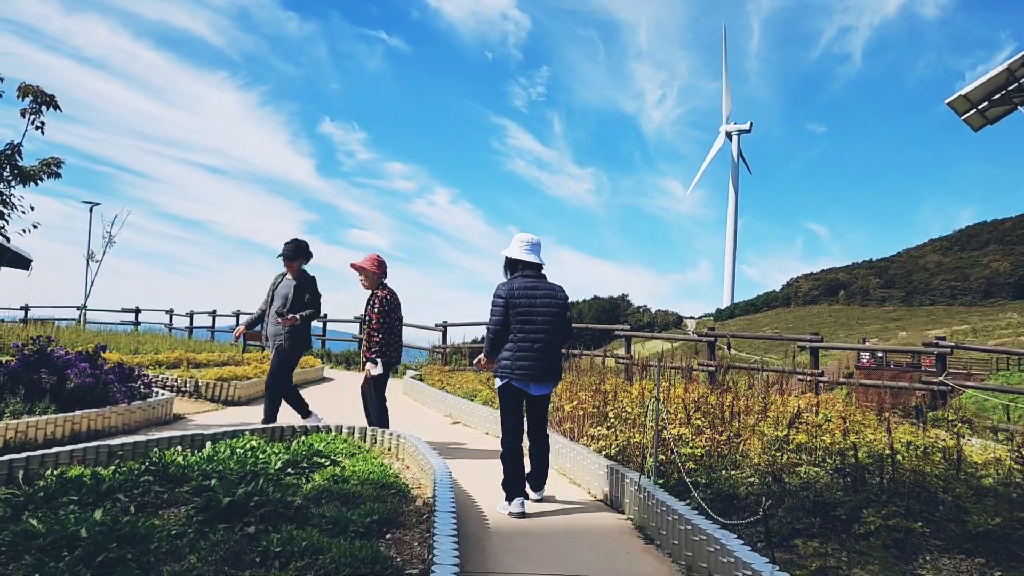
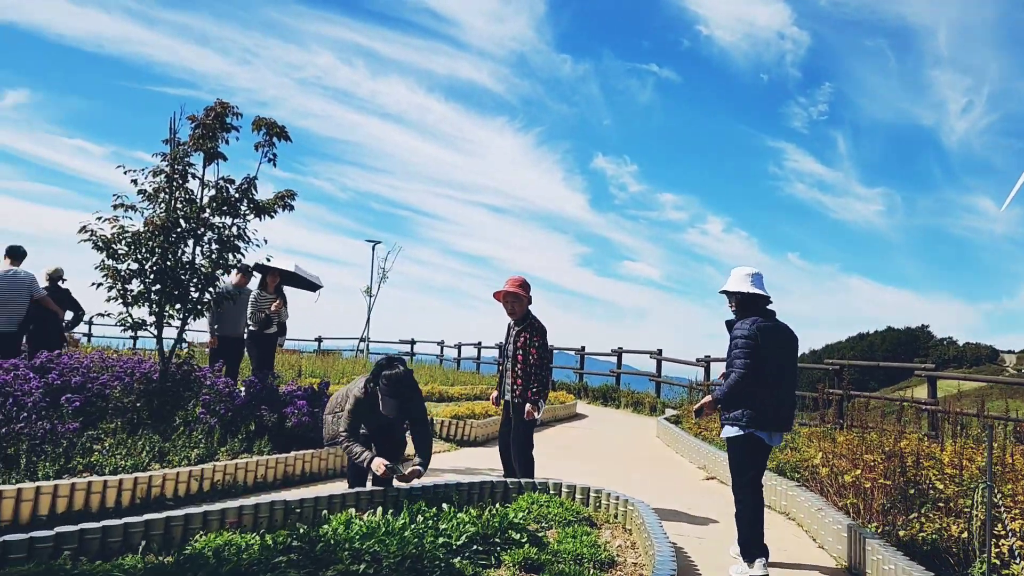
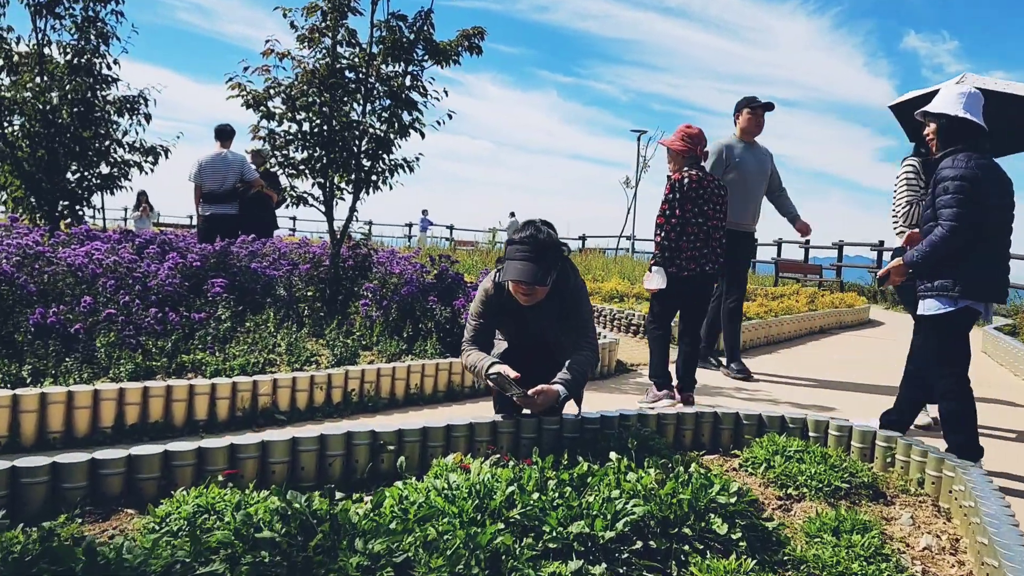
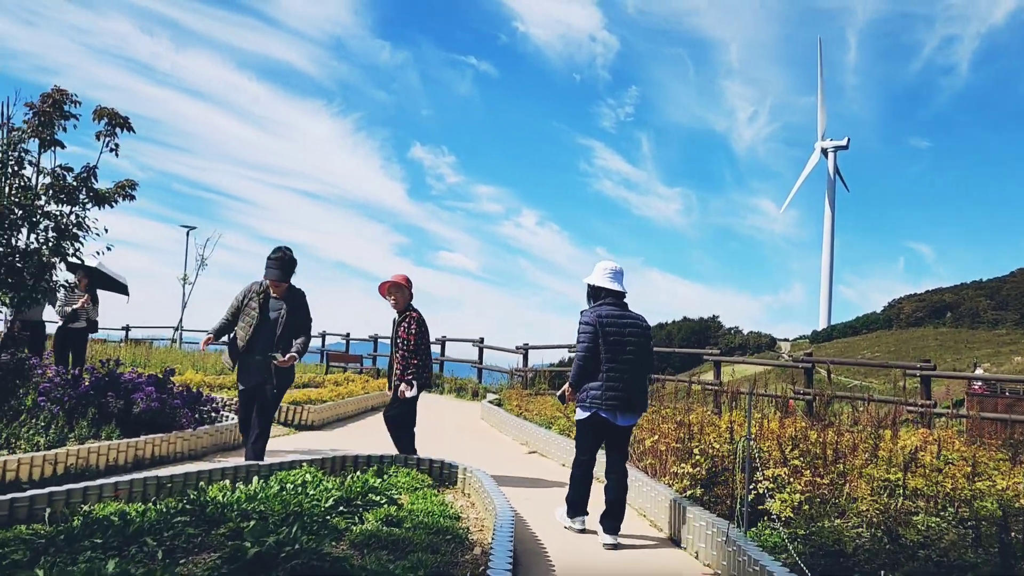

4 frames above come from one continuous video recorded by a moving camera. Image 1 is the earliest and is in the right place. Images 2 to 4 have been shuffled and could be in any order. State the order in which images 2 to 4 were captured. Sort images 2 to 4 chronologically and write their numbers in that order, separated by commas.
4, 2, 3
